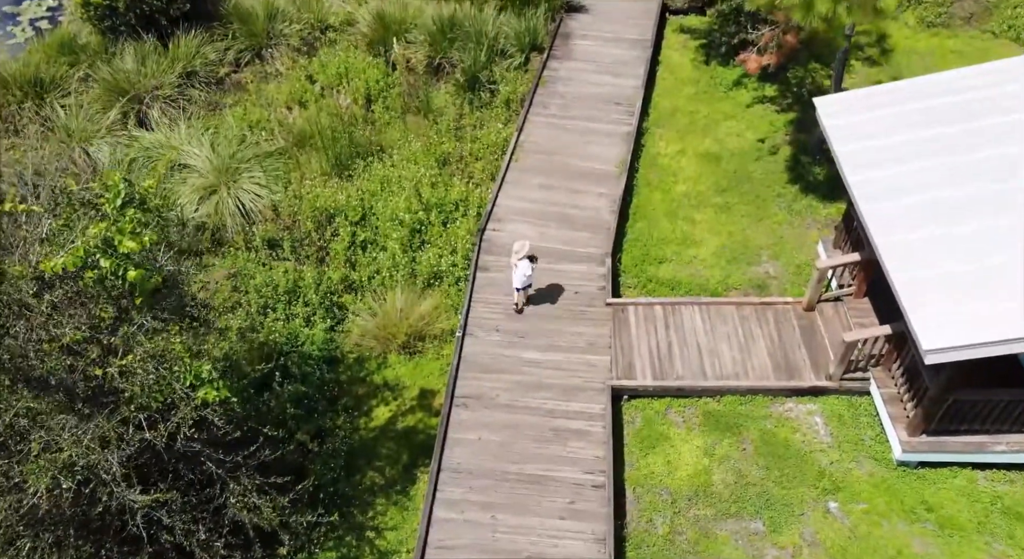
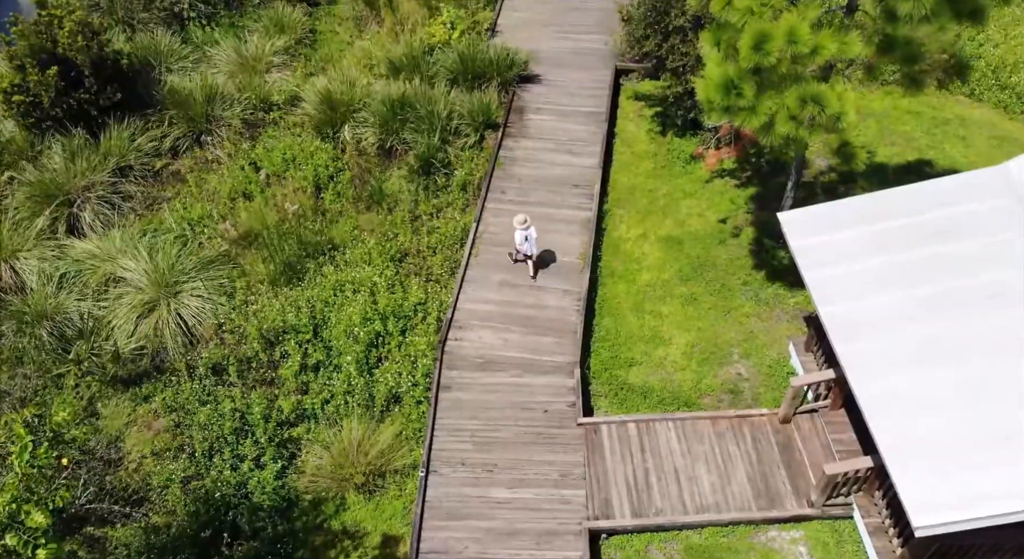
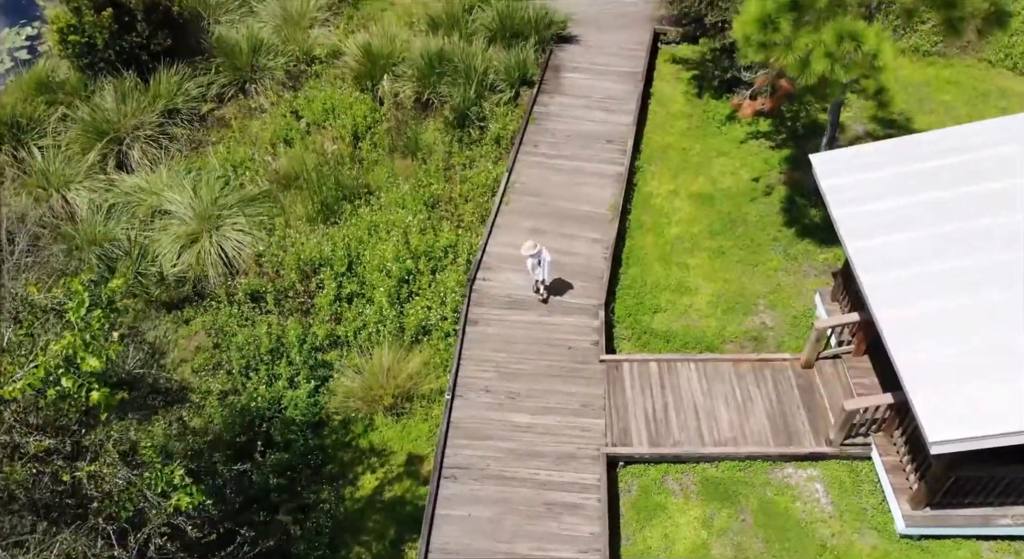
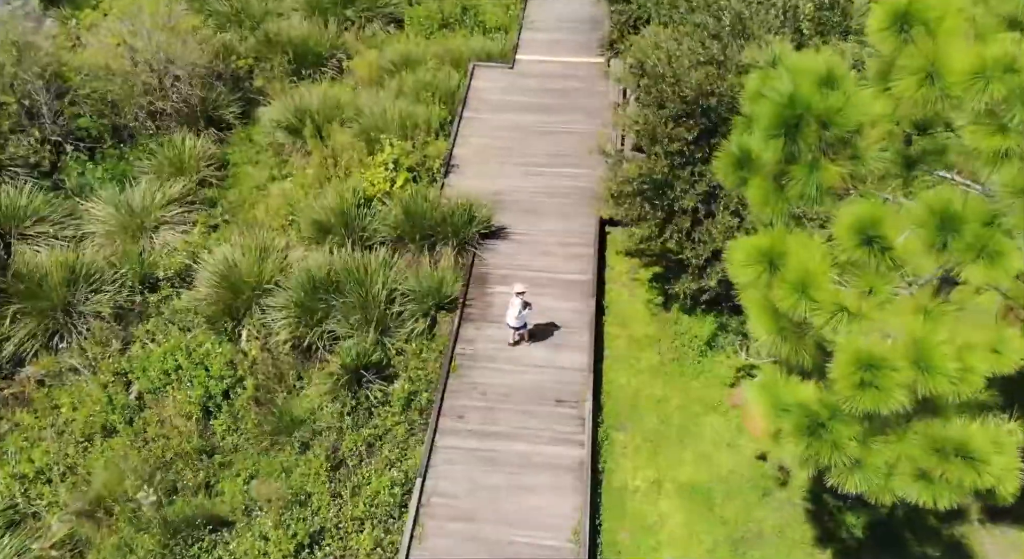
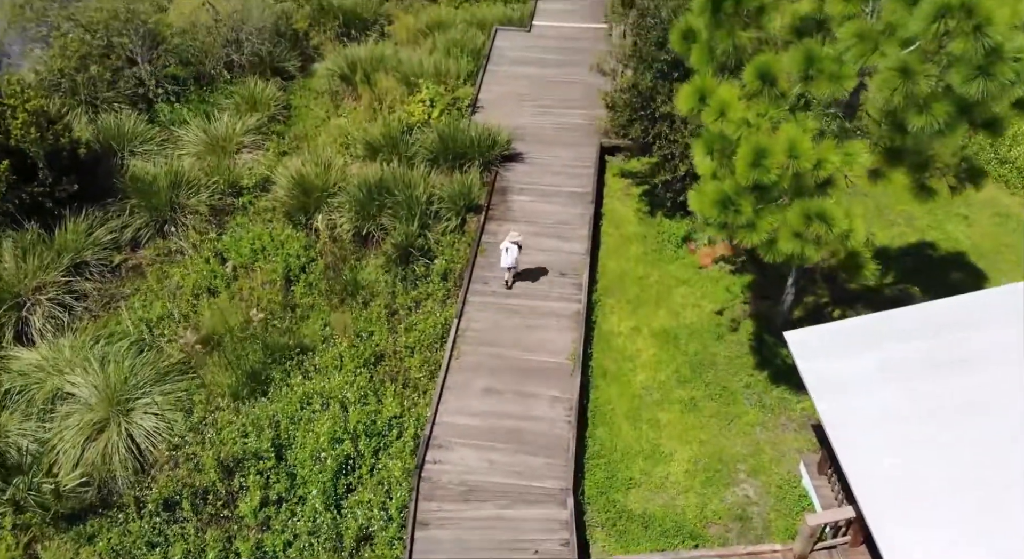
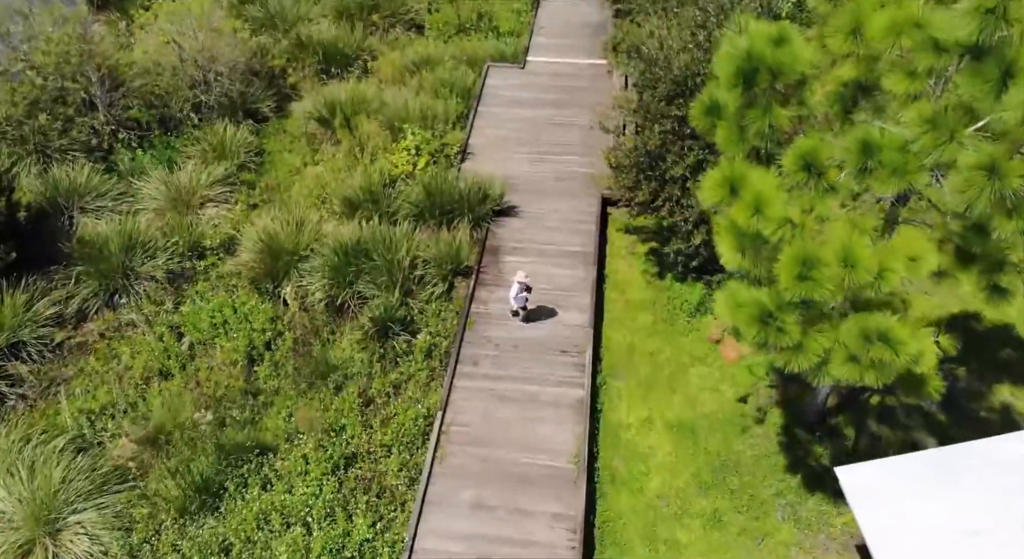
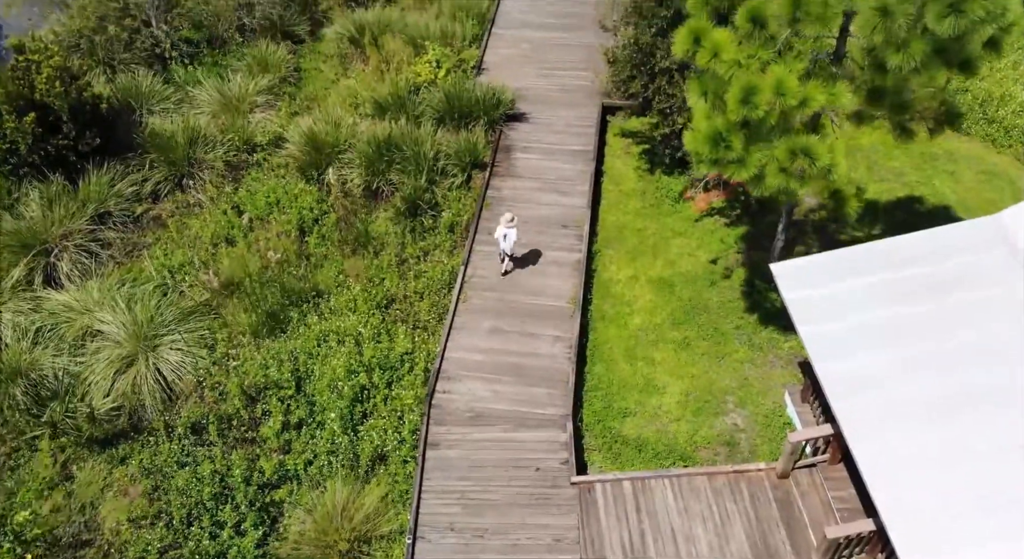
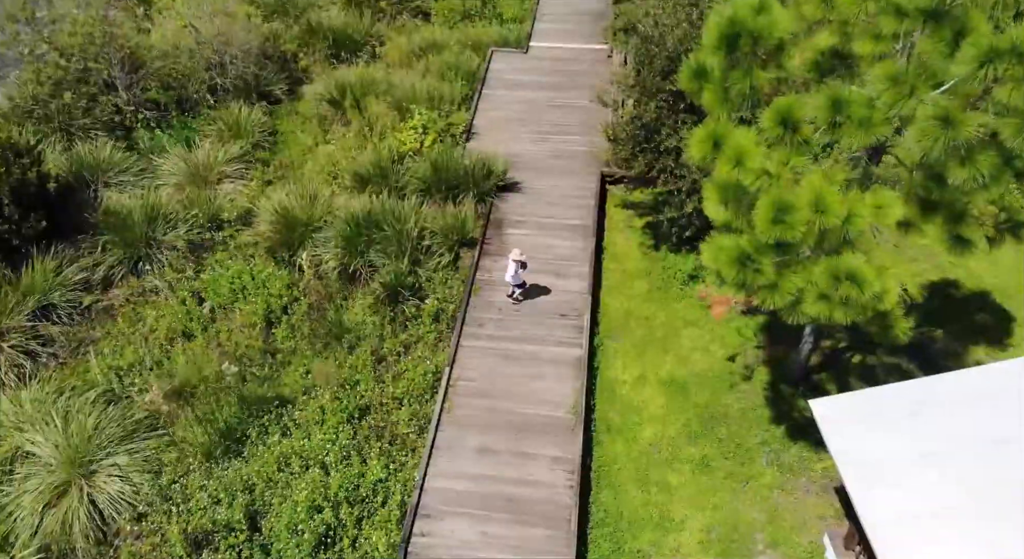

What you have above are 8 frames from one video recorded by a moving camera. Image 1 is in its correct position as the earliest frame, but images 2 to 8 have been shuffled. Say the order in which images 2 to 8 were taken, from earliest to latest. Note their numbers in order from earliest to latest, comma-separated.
3, 2, 7, 5, 8, 6, 4
